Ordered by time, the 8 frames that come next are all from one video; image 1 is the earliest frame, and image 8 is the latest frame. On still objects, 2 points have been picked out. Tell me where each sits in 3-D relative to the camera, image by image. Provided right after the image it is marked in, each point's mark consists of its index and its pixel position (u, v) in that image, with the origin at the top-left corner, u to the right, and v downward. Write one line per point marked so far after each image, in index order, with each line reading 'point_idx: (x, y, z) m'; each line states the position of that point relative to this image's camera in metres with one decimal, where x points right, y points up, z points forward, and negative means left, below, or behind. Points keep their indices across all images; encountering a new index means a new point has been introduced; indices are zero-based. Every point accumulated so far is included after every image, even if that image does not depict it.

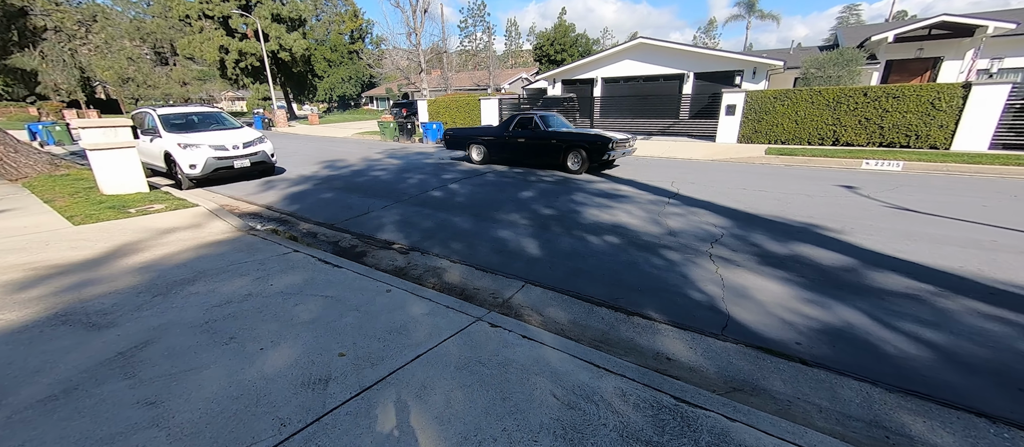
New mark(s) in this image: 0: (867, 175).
0: (+7.6, +1.0, +8.1) m
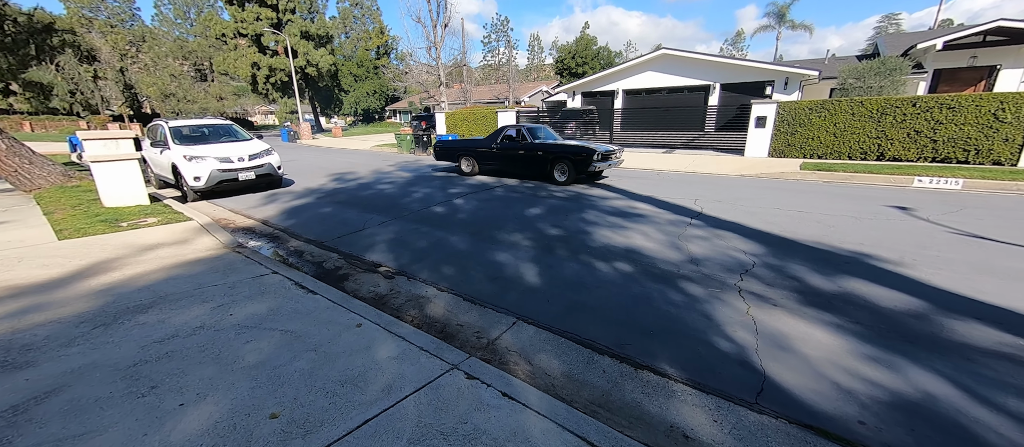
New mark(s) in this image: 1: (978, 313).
0: (+7.8, +0.5, +7.2) m
1: (+3.8, -0.8, +3.0) m
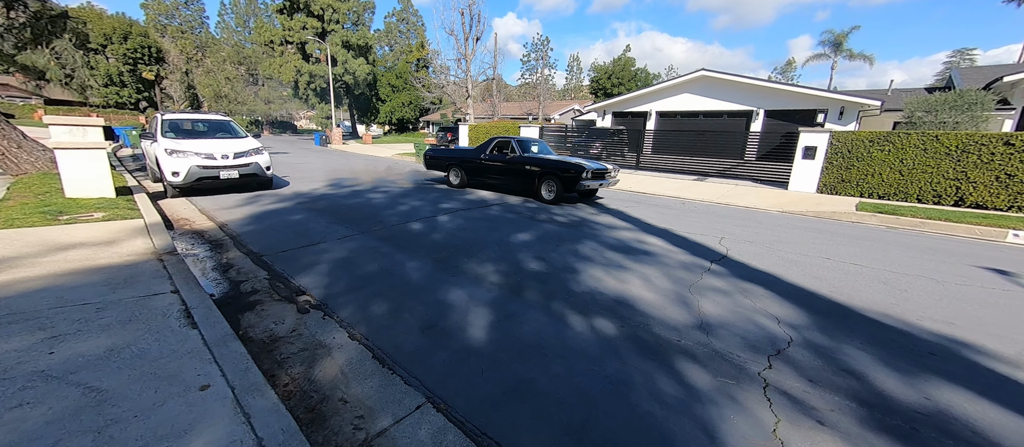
0: (+7.6, -0.5, +5.7) m
1: (+3.3, -1.3, +1.8) m
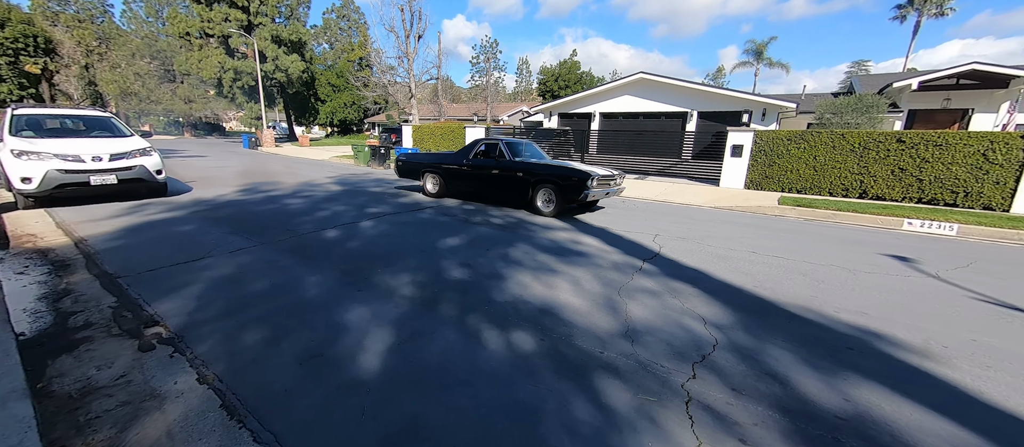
0: (+6.6, -0.3, +6.2) m
1: (+2.8, -1.2, +1.8) m
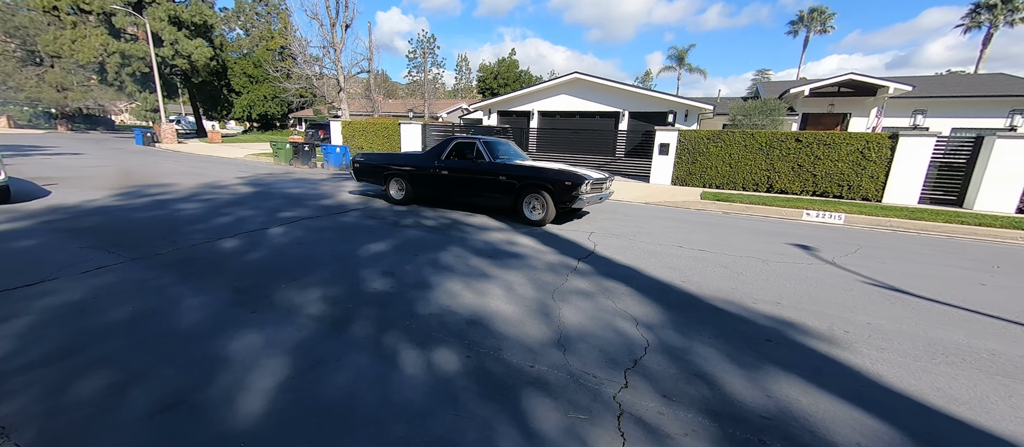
0: (+5.5, -0.1, +6.9) m
1: (+2.4, -1.2, +1.9) m
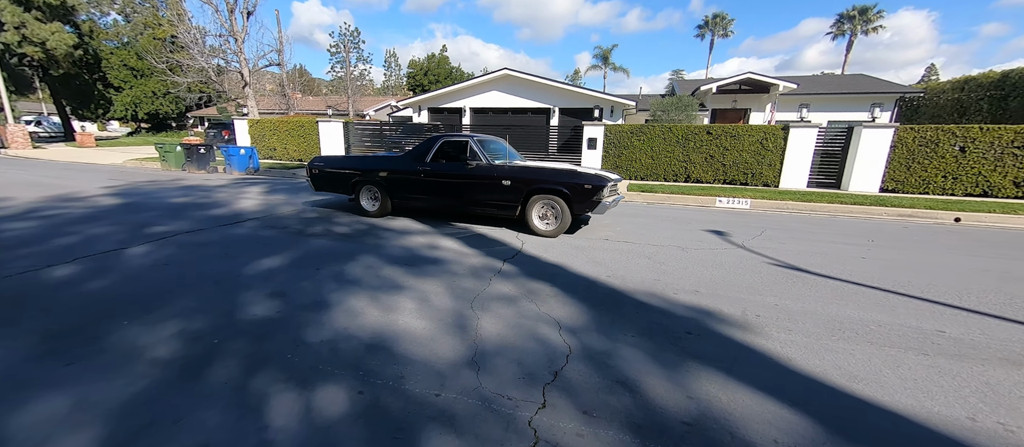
0: (+4.1, +0.1, +7.4) m
1: (+1.9, -1.1, +2.0) m
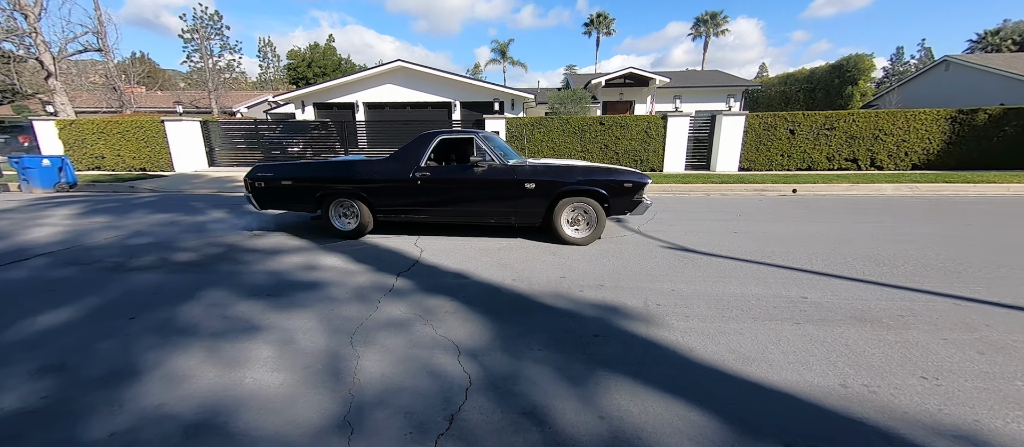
0: (+2.2, +0.4, +7.7) m
1: (+1.4, -1.0, +2.0) m
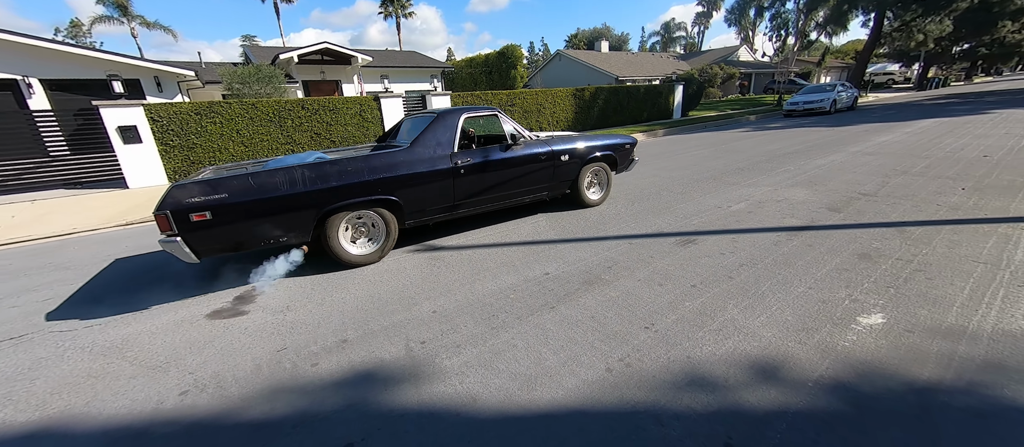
0: (-2.9, +0.3, +6.5) m
1: (+0.3, -1.0, +1.7) m
